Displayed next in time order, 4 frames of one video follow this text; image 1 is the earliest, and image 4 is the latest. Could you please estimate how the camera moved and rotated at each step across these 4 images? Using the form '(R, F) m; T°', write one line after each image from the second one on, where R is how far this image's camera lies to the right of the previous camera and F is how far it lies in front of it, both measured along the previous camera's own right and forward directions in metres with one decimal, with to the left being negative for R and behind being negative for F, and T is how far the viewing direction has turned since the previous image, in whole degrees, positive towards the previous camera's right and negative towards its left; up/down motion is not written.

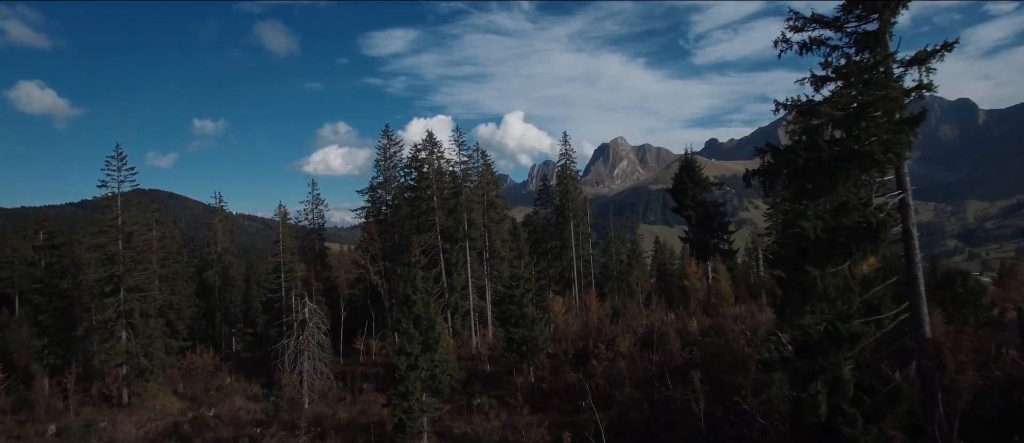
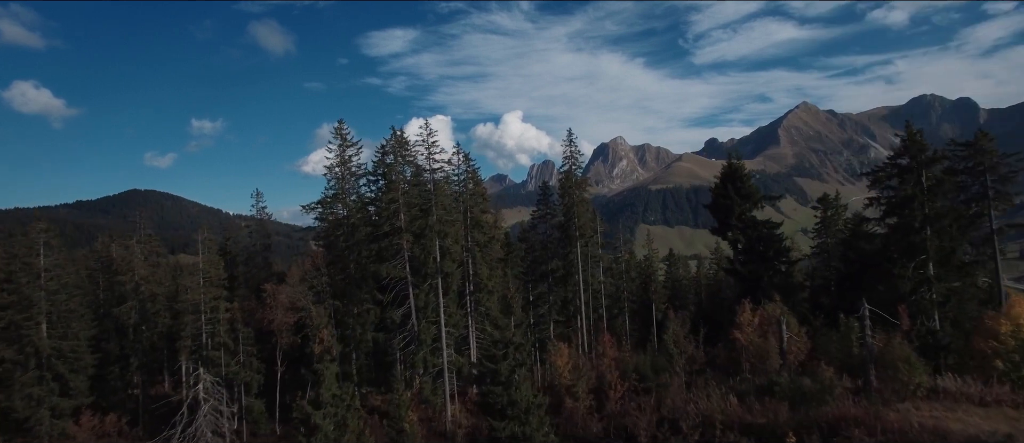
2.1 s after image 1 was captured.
(+0.6, +10.7) m; 0°
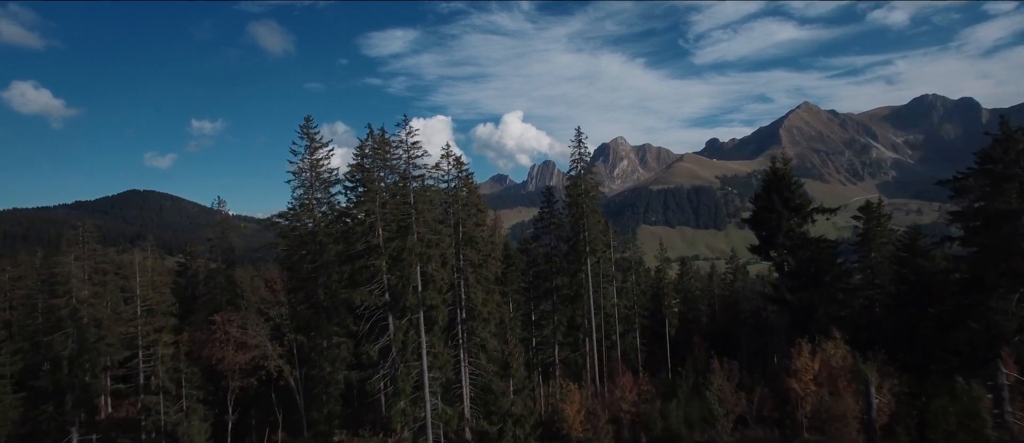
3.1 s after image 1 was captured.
(0.0, +5.9) m; 0°
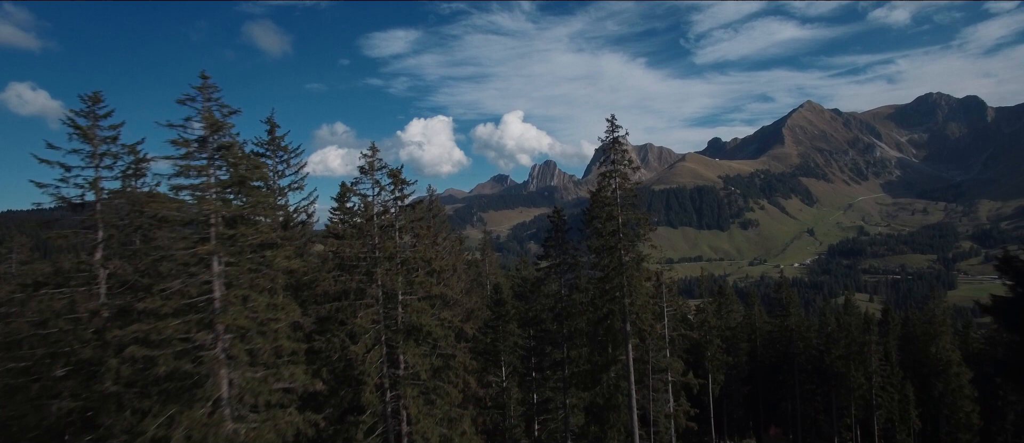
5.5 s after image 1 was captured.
(+0.5, +15.3) m; 0°
